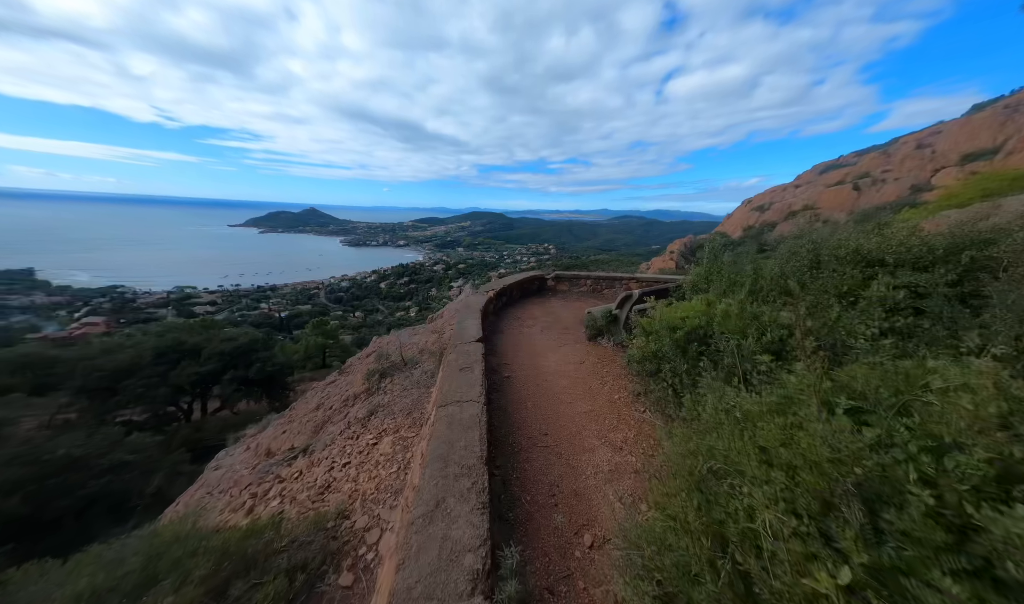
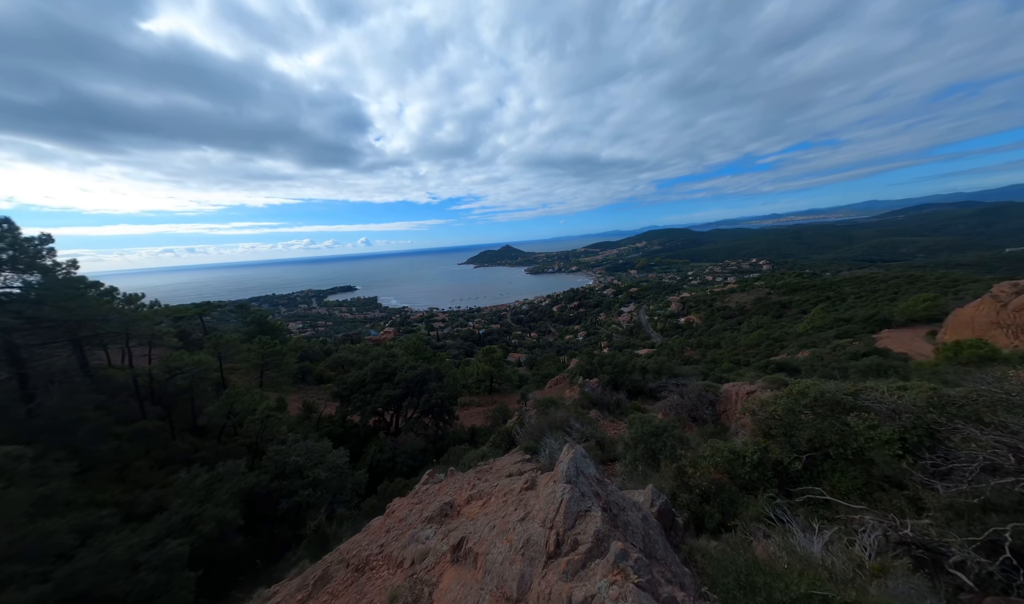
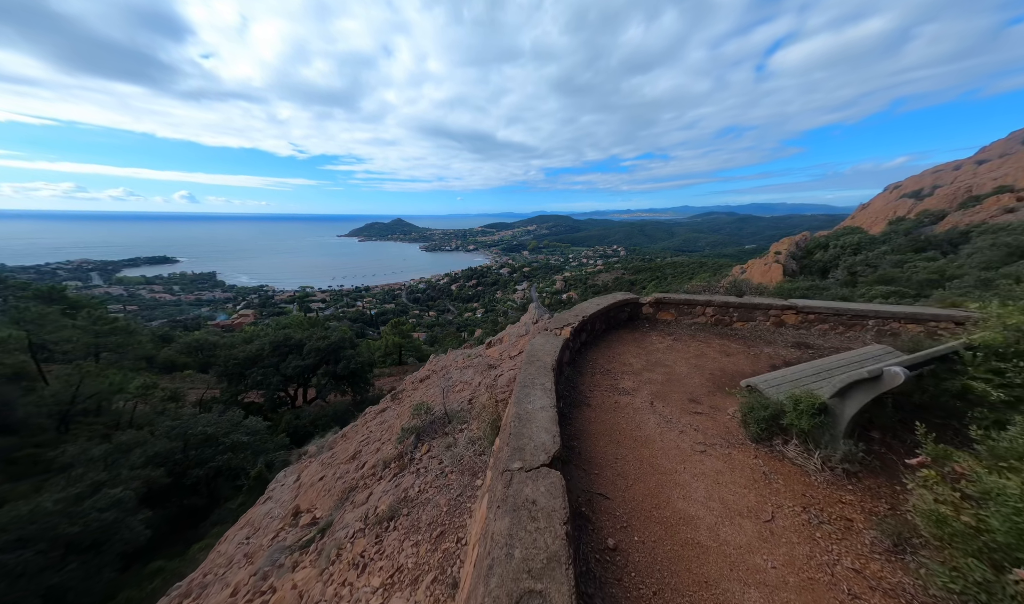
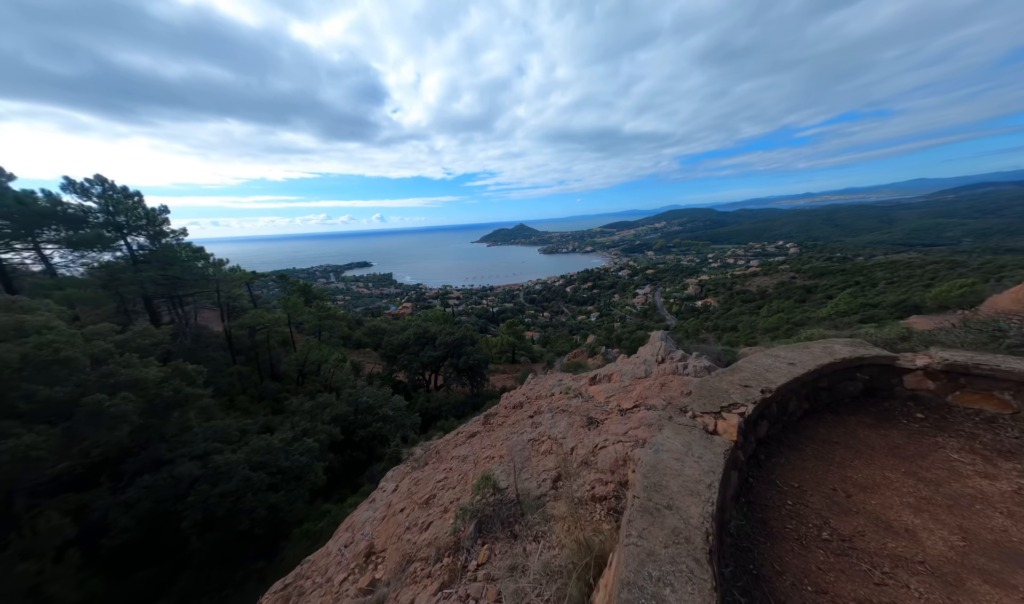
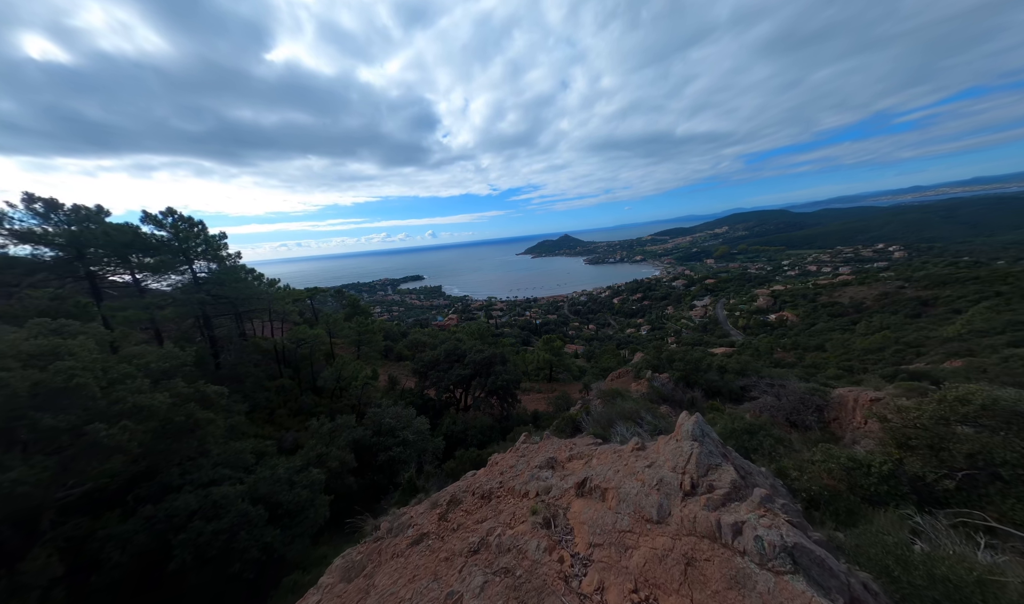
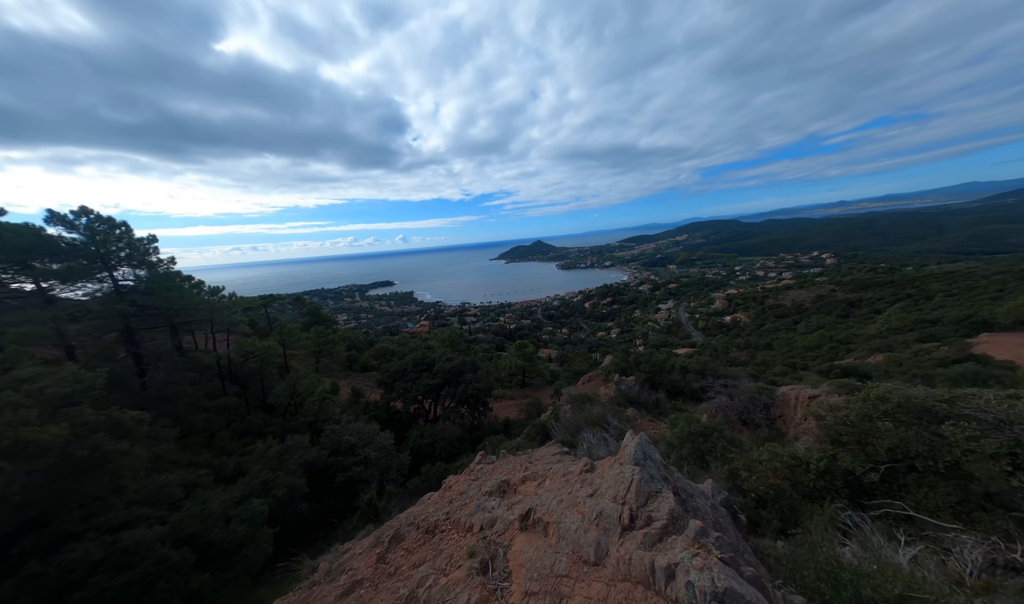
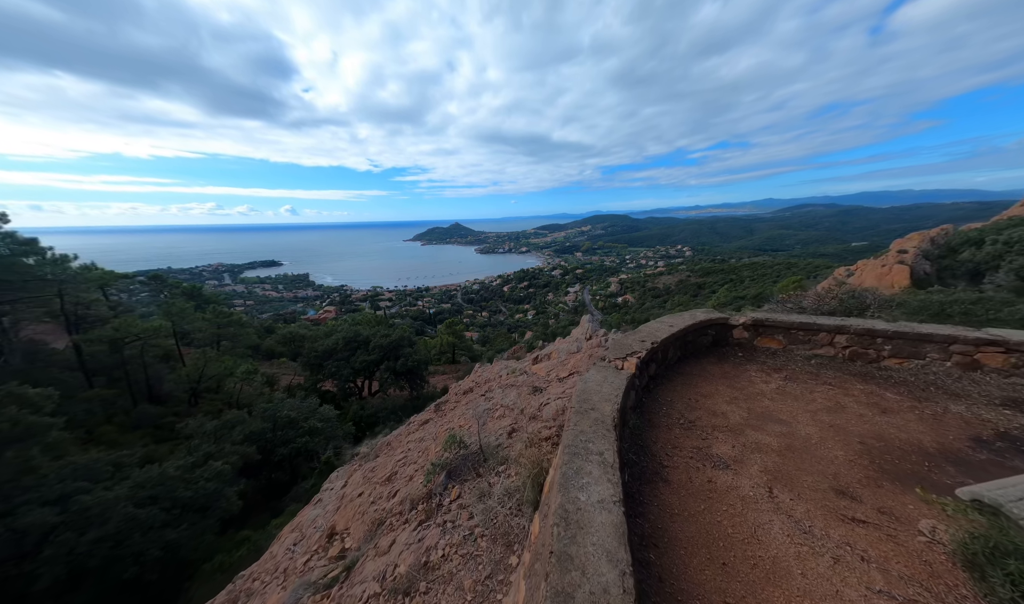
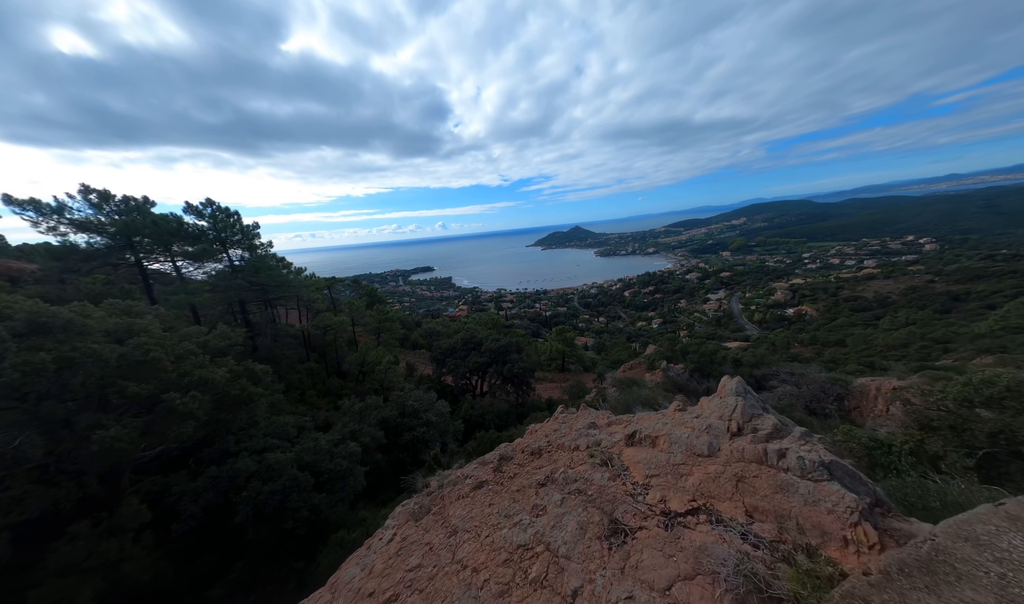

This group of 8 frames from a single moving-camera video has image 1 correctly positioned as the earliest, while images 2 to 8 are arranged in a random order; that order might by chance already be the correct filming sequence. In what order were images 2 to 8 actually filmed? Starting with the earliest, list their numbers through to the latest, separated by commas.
3, 7, 4, 8, 5, 6, 2
